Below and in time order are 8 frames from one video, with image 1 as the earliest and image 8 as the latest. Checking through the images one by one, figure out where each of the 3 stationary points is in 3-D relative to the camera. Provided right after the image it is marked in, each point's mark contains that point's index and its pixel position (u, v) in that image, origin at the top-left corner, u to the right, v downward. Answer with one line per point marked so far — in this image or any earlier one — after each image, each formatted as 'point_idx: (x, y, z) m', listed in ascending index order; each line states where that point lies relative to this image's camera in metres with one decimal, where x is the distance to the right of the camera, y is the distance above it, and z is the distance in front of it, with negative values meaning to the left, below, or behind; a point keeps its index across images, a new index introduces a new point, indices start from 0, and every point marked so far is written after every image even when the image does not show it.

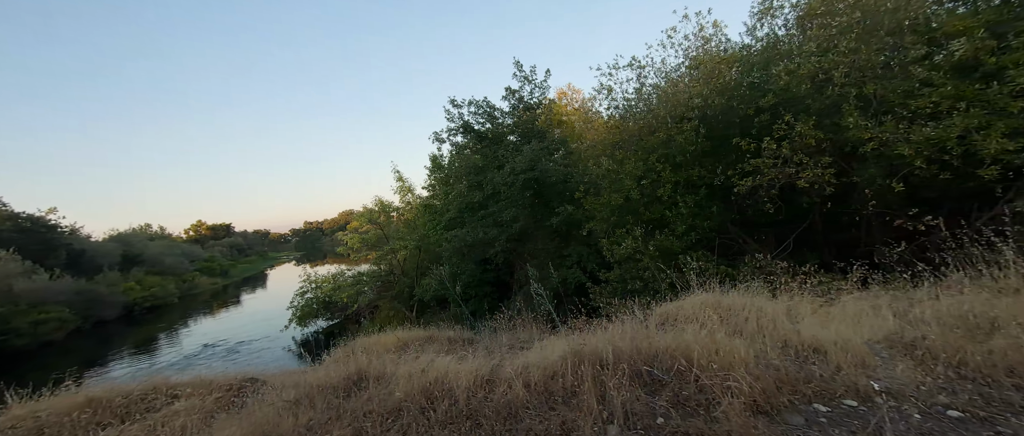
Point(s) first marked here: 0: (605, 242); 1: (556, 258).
0: (+1.5, -0.4, +6.8) m
1: (+1.2, -0.9, +10.3) m
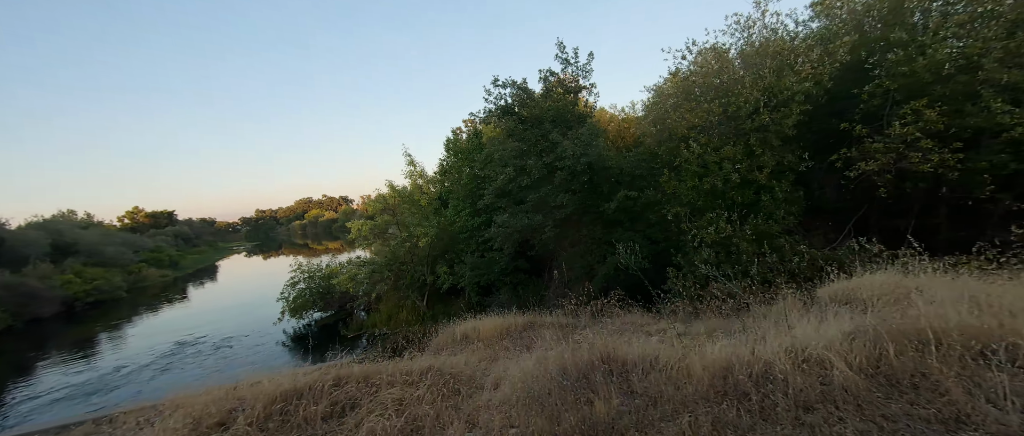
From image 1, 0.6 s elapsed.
0: (+2.8, -0.1, +6.7) m
1: (+2.2, -0.6, +10.1) m
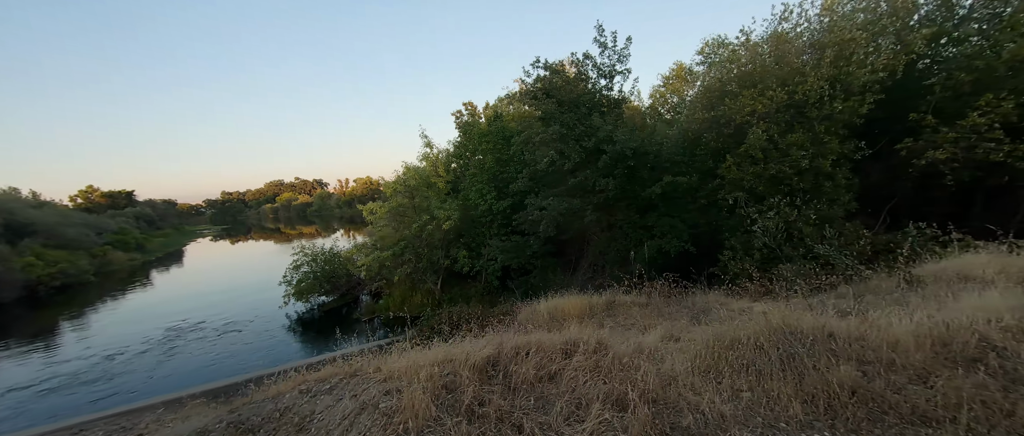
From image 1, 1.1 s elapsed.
0: (+3.9, +0.1, +6.8) m
1: (+3.1, -0.3, +10.3) m
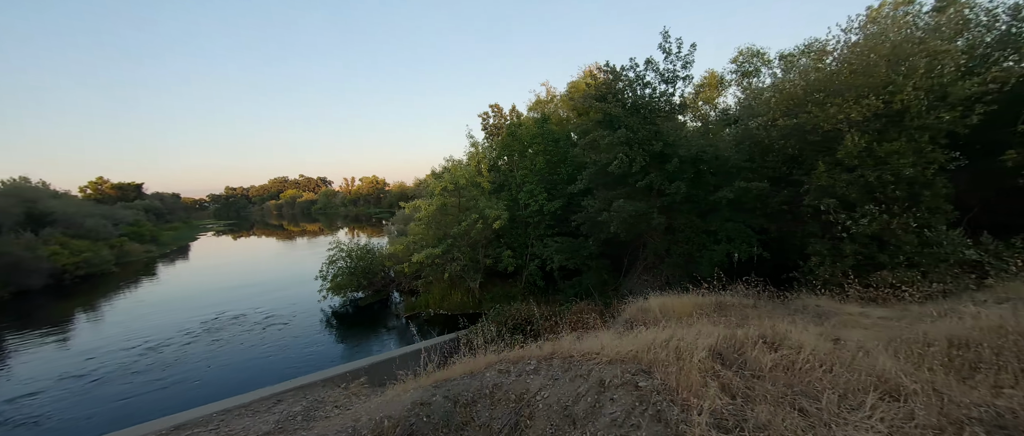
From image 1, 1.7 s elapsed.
0: (+5.4, 0.0, +6.8) m
1: (+4.6, -0.4, +10.3) m
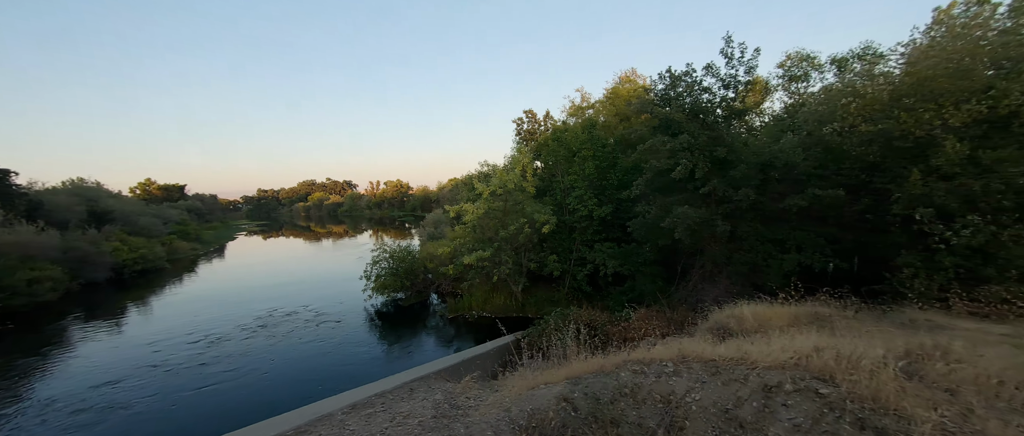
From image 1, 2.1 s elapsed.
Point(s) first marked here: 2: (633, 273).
0: (+6.7, -0.2, +6.5) m
1: (+6.1, -0.6, +10.0) m
2: (+3.6, -1.6, +12.2) m
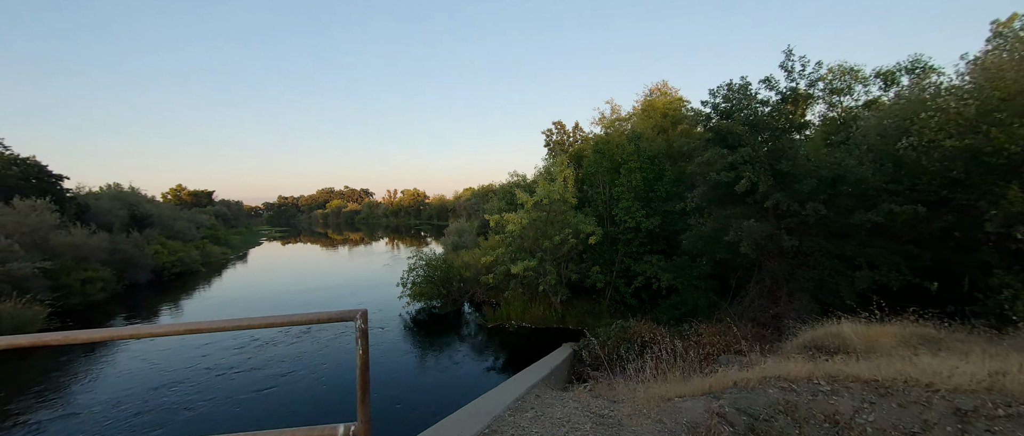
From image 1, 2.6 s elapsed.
0: (+7.9, -0.5, +6.2) m
1: (+7.5, -0.9, +9.7) m
2: (+5.0, -2.0, +12.0) m
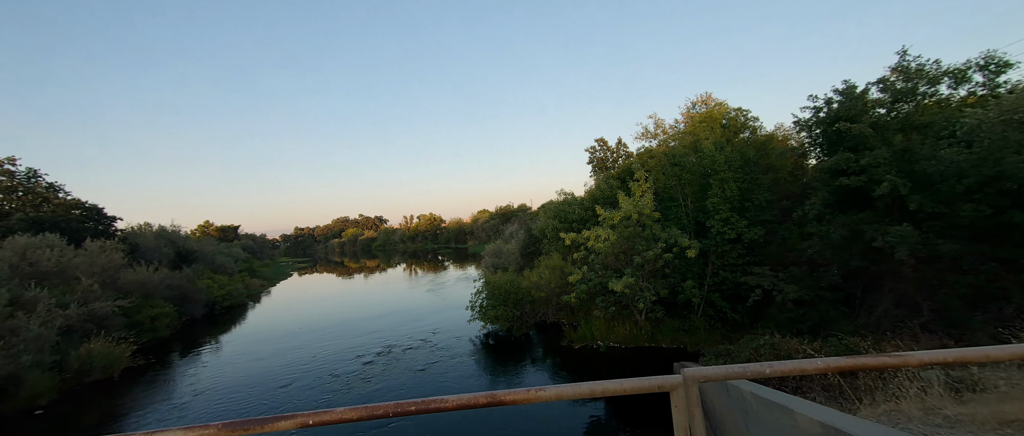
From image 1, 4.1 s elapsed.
0: (+10.8, -0.3, +5.6) m
1: (+10.5, -1.0, +9.1) m
2: (+8.2, -2.2, +11.5) m
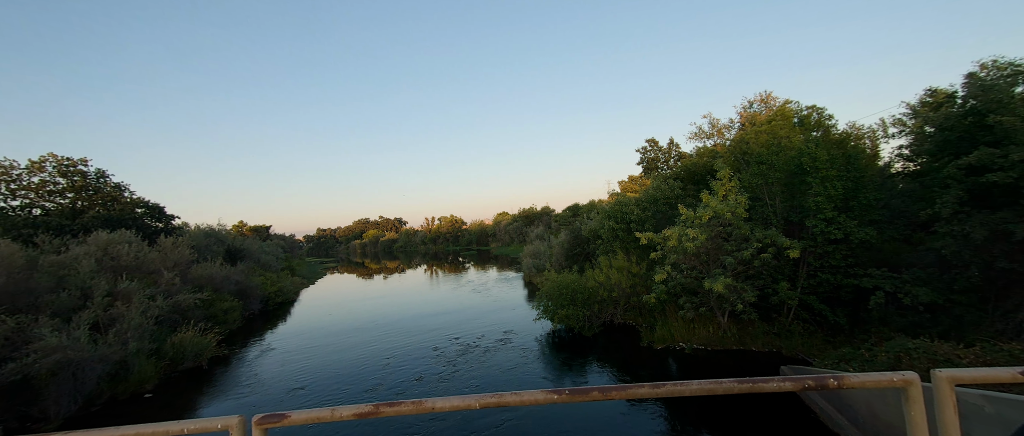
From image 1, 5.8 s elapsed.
0: (+13.5, -0.2, +5.0) m
1: (+13.4, -0.9, +8.5) m
2: (+11.2, -2.2, +10.9) m
